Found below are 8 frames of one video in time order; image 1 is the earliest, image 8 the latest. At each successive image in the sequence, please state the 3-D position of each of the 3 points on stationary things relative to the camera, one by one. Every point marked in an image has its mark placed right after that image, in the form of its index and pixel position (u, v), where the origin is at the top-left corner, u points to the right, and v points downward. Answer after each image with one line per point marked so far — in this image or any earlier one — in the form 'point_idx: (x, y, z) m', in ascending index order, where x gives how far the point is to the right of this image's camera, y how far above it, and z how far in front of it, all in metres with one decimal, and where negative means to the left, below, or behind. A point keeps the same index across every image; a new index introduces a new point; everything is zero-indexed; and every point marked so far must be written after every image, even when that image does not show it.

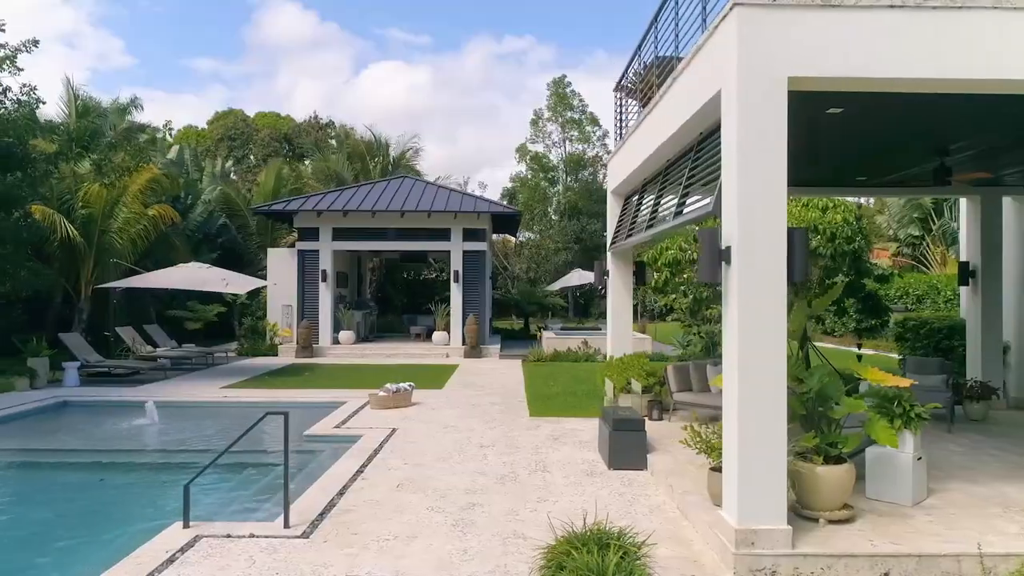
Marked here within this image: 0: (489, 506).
0: (-0.2, -1.9, +6.4) m
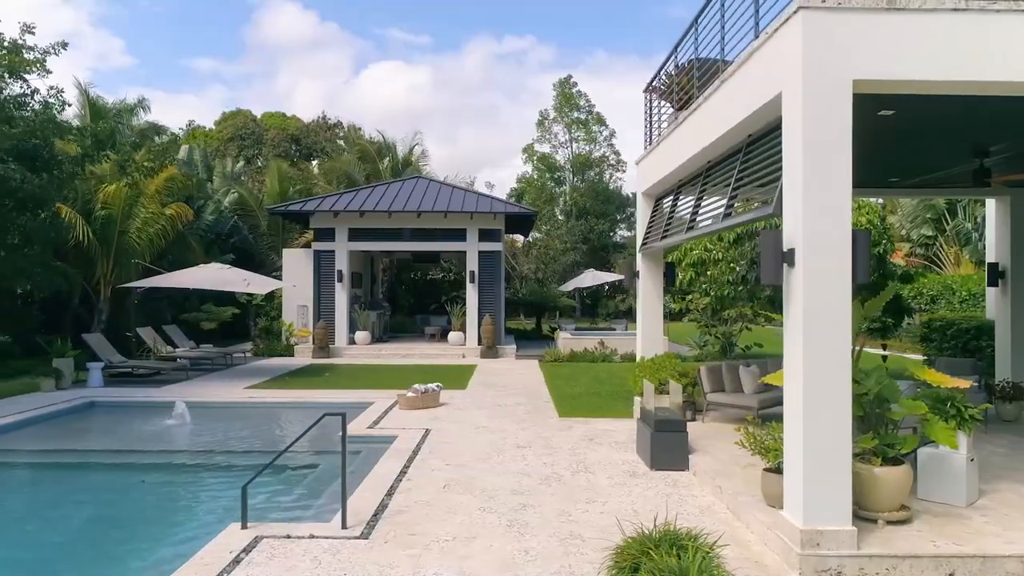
0: (+0.3, -1.9, +6.4) m
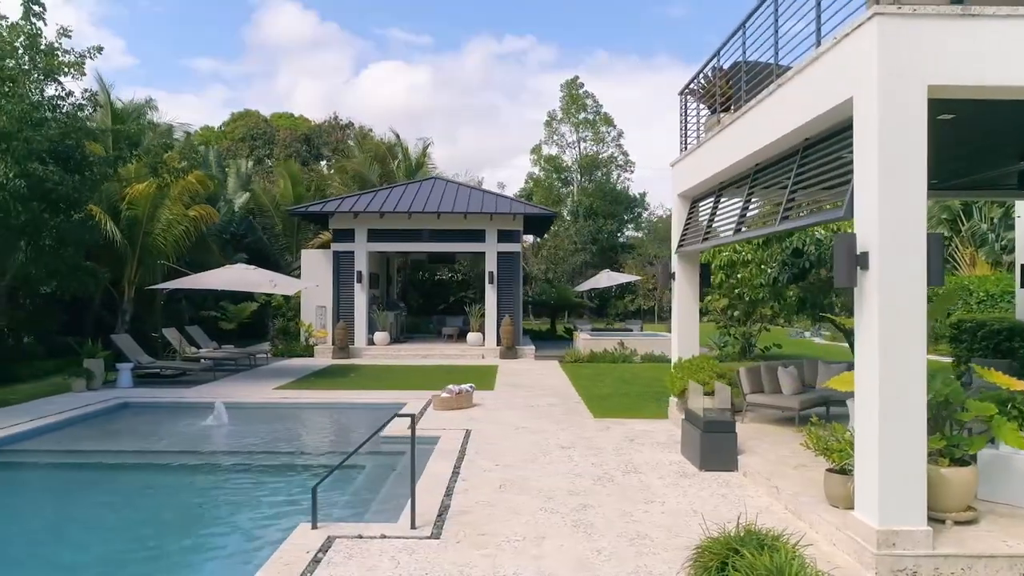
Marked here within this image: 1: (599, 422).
0: (+0.8, -1.9, +6.5) m
1: (+1.2, -1.9, +10.6) m
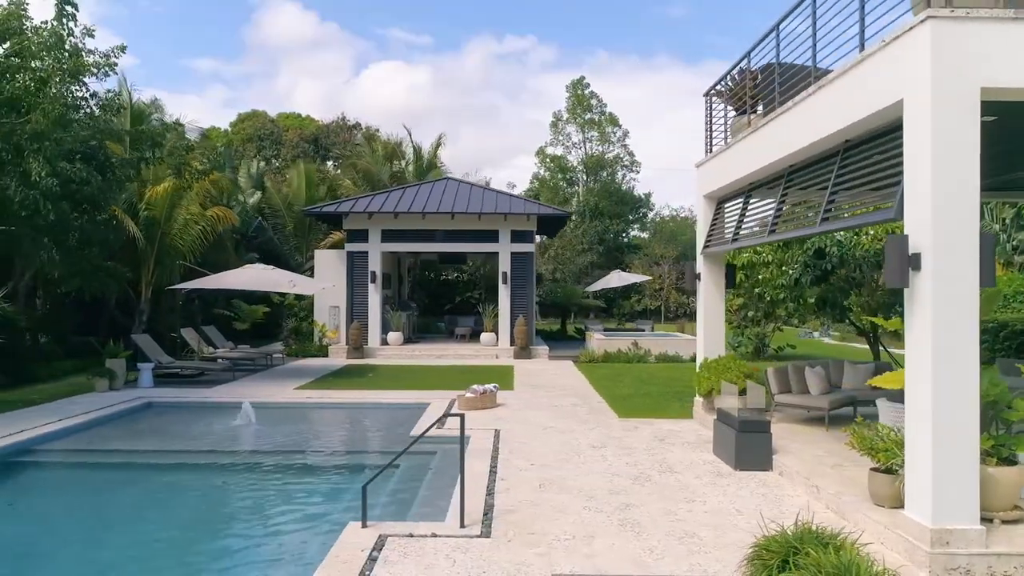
0: (+1.2, -1.9, +6.5) m
1: (+1.6, -1.9, +10.6) m
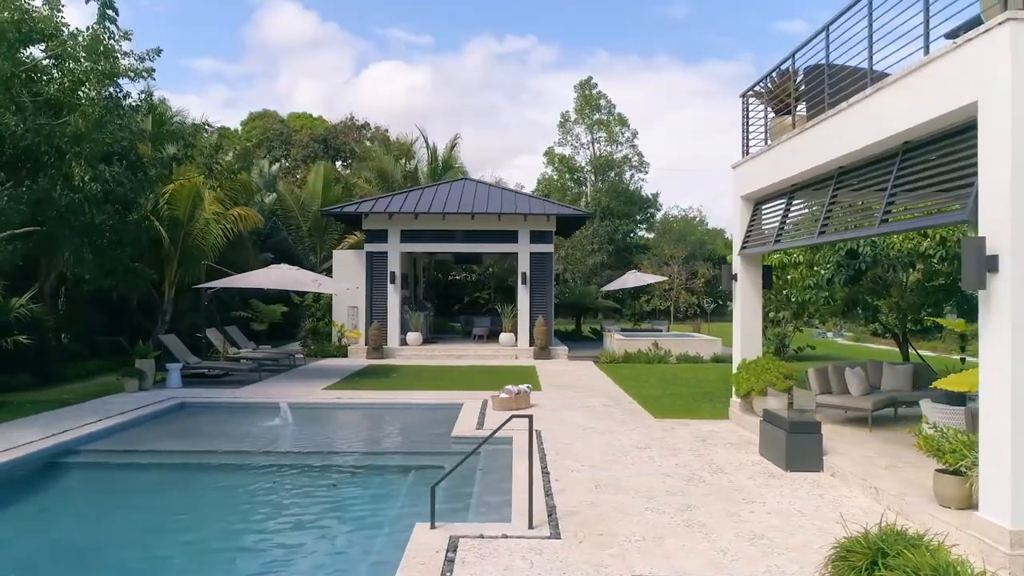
0: (+1.7, -1.9, +6.6) m
1: (+2.2, -1.9, +10.6) m
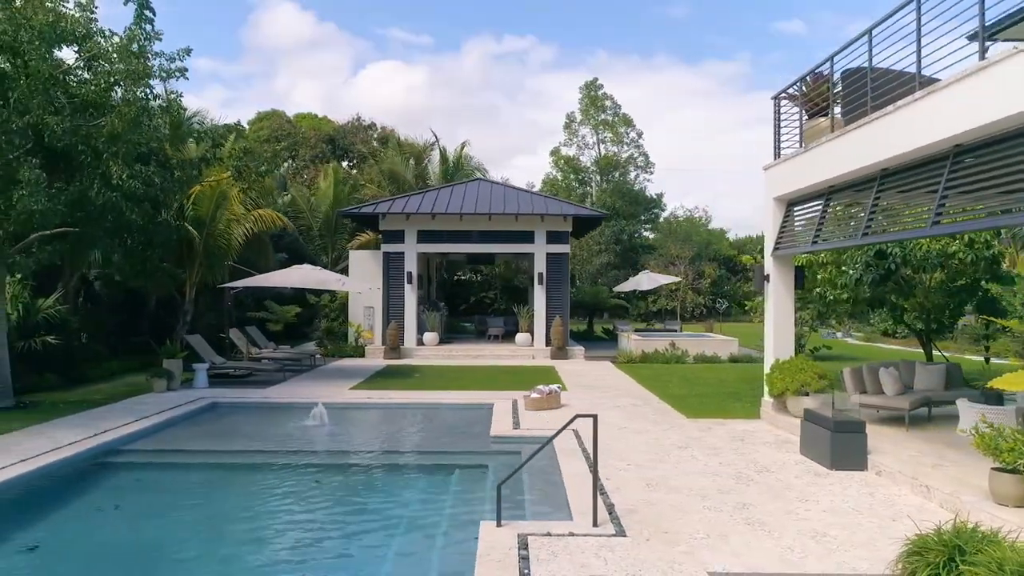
0: (+2.2, -2.0, +6.6) m
1: (+2.7, -1.9, +10.7) m
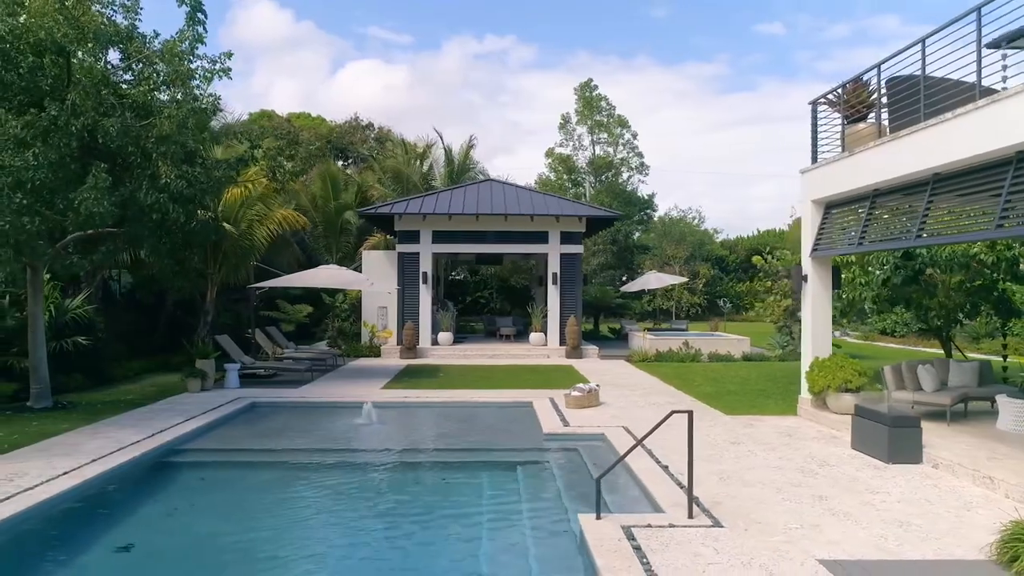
0: (+3.0, -2.0, +6.9) m
1: (+3.4, -1.9, +11.0) m
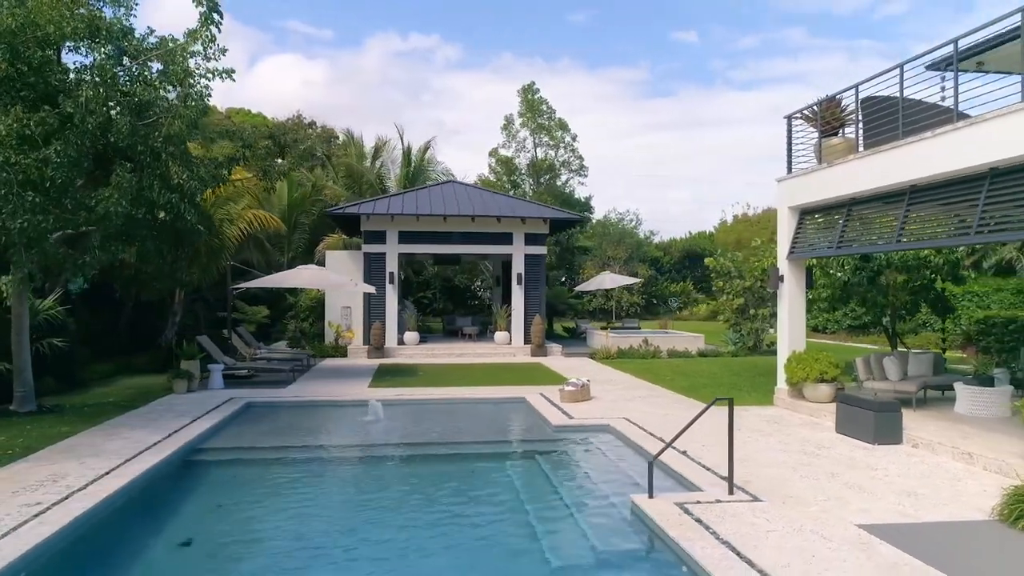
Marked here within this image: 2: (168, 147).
0: (+3.5, -2.0, +7.7) m
1: (+3.4, -1.9, +11.8) m
2: (-5.1, +2.1, +10.9) m
